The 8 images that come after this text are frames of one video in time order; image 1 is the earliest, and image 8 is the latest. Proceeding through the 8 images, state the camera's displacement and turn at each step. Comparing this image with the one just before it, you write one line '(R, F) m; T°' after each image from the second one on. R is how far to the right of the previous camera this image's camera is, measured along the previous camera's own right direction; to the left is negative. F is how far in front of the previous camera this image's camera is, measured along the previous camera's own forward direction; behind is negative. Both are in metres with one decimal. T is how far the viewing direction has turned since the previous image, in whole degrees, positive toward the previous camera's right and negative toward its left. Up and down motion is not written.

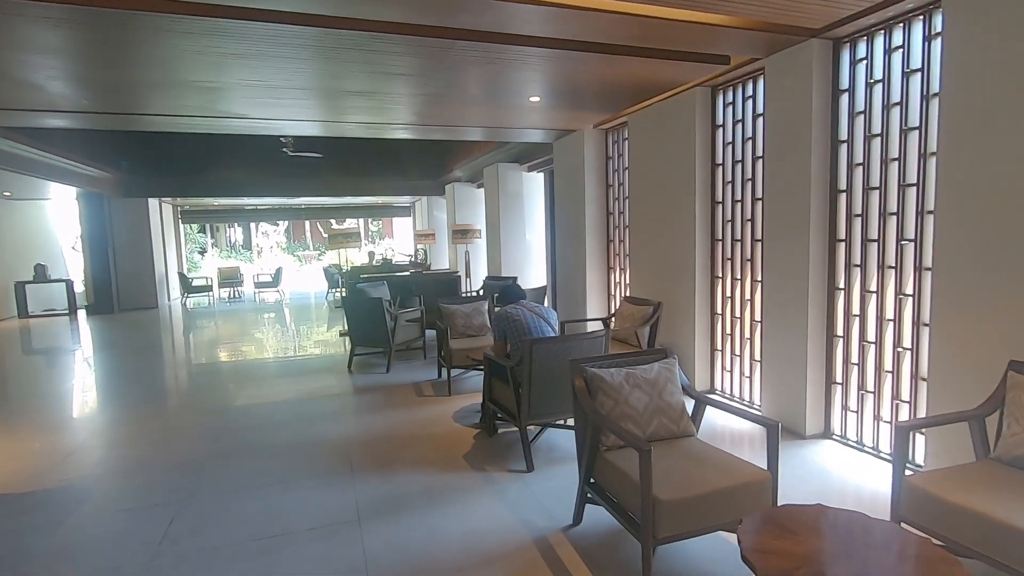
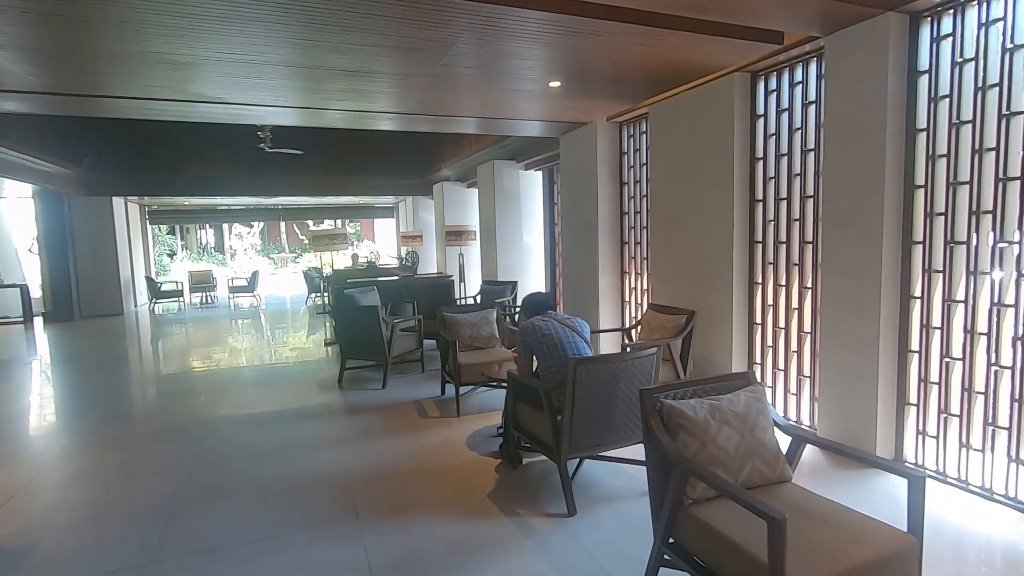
(-0.3, +0.5) m; +2°
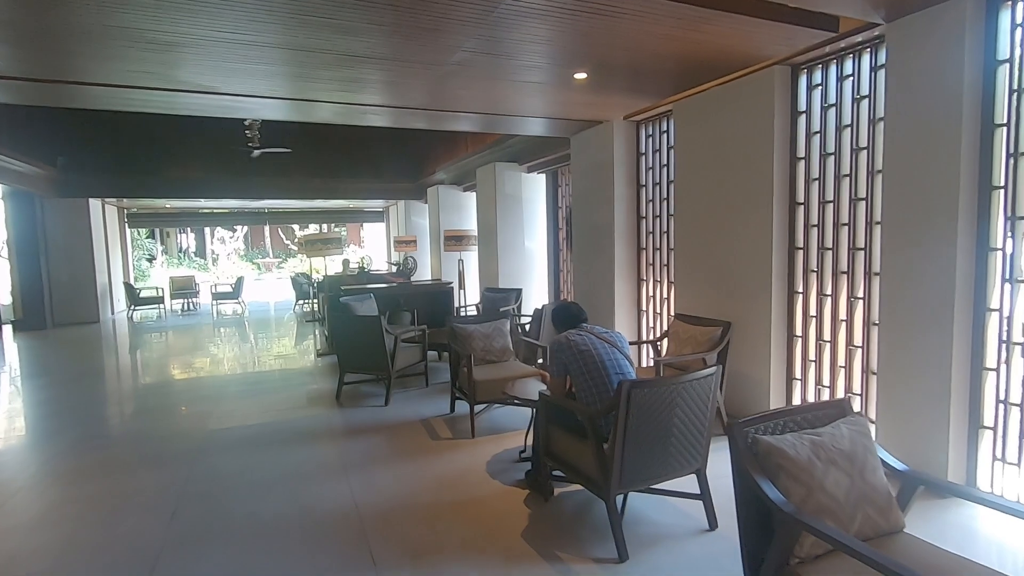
(-0.3, +0.4) m; +2°
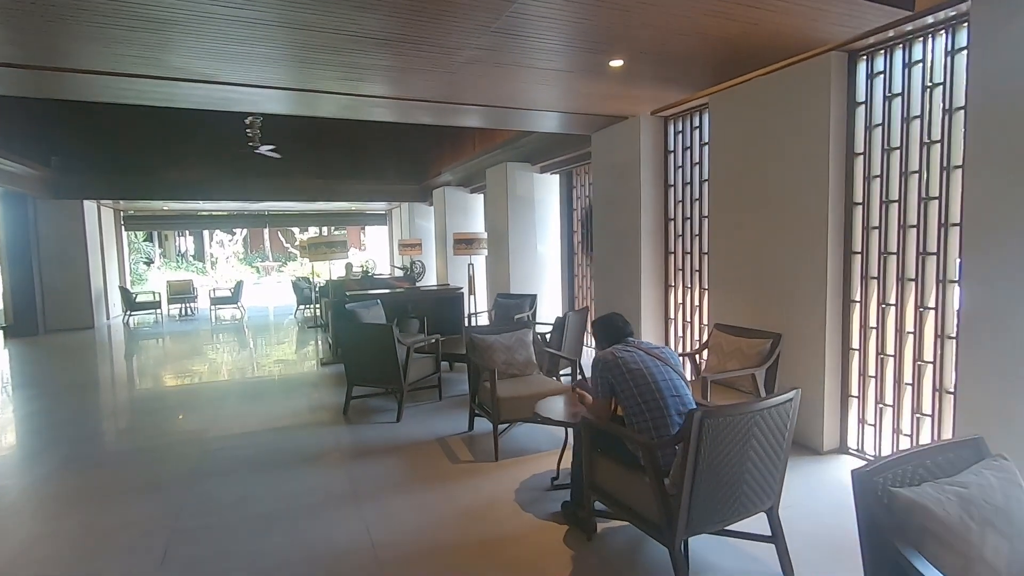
(-0.2, +0.3) m; 0°
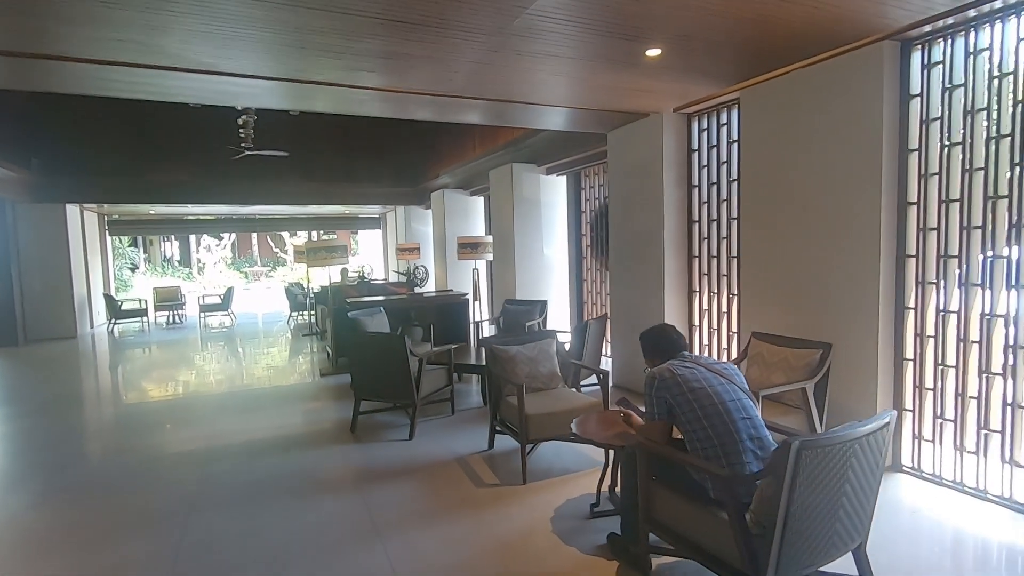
(-0.2, +0.3) m; +1°
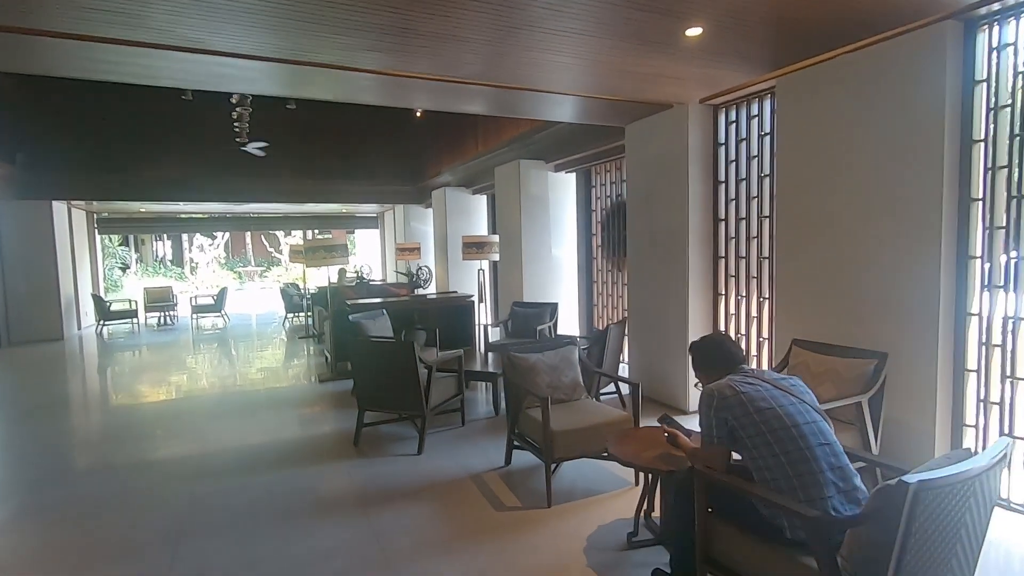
(-0.2, +0.3) m; +1°
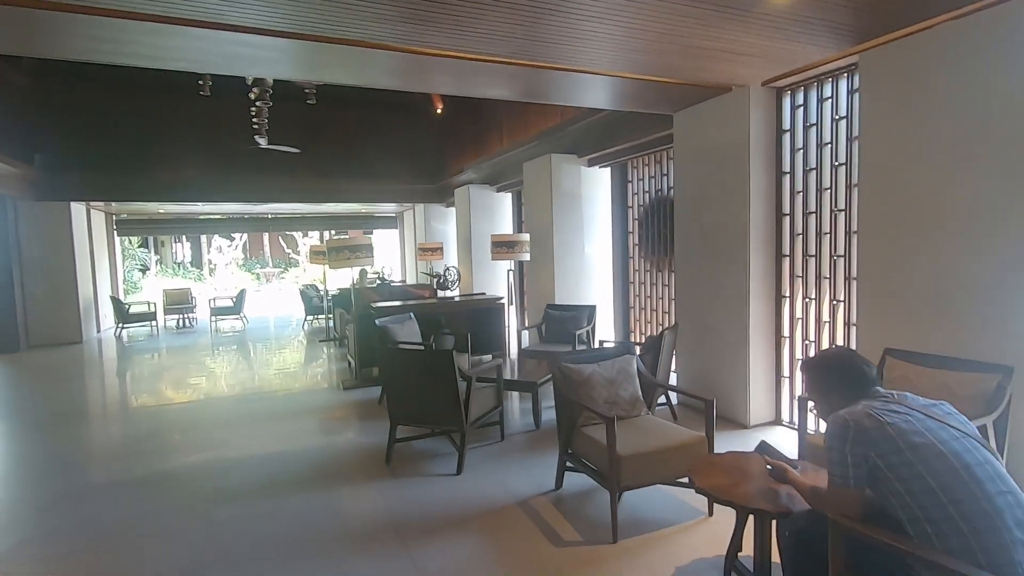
(-0.2, +0.4) m; -1°
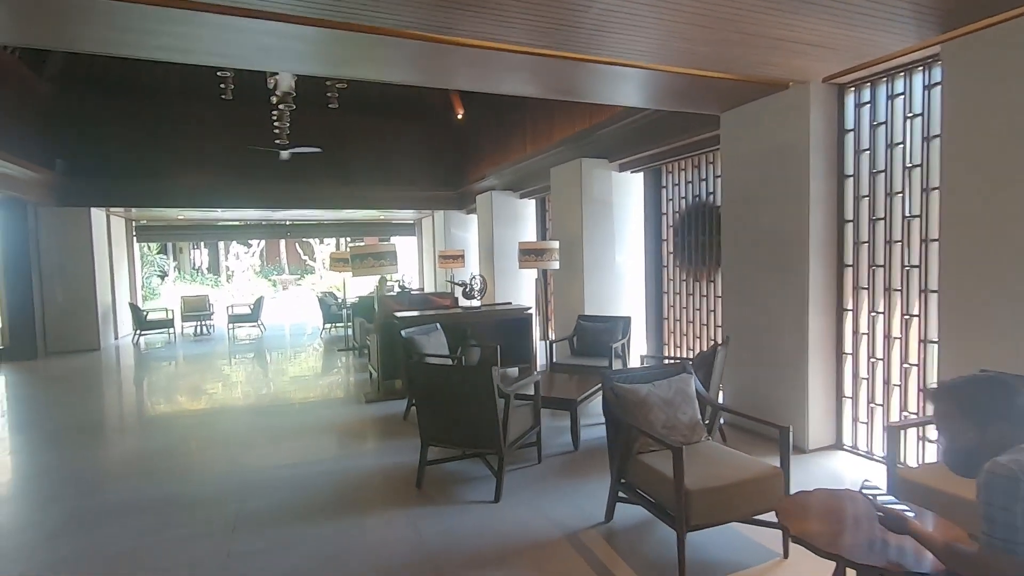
(-0.2, +0.3) m; -1°
